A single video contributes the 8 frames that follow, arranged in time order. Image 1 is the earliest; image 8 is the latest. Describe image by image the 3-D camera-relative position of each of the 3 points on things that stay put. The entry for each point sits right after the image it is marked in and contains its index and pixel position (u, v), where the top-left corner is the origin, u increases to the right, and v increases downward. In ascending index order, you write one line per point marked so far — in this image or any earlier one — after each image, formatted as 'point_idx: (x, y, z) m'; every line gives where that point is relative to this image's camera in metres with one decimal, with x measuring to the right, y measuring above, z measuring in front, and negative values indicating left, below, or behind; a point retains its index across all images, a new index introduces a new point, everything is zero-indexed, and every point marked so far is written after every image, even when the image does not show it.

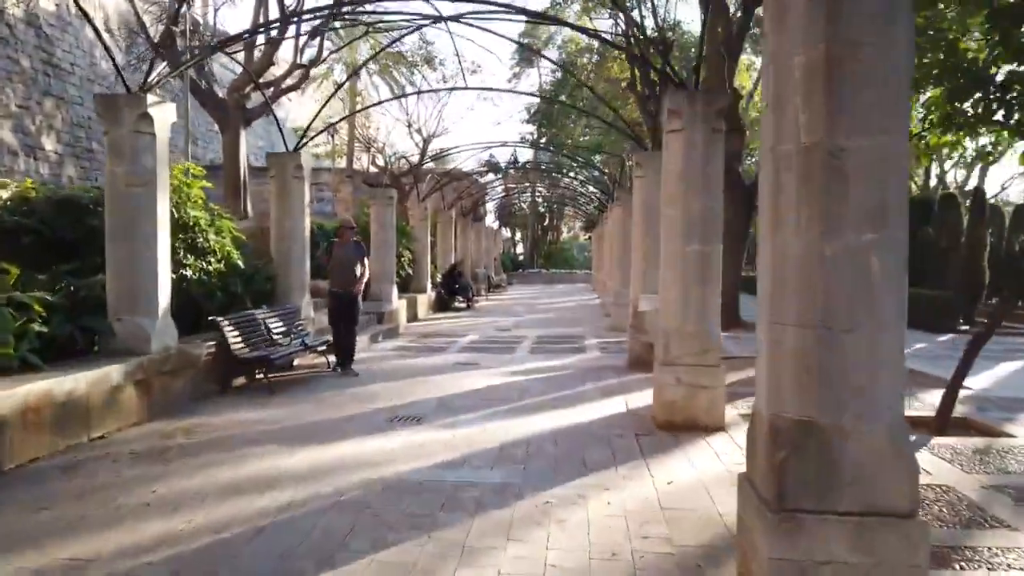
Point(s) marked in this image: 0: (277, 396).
0: (-2.5, -1.2, +7.9) m
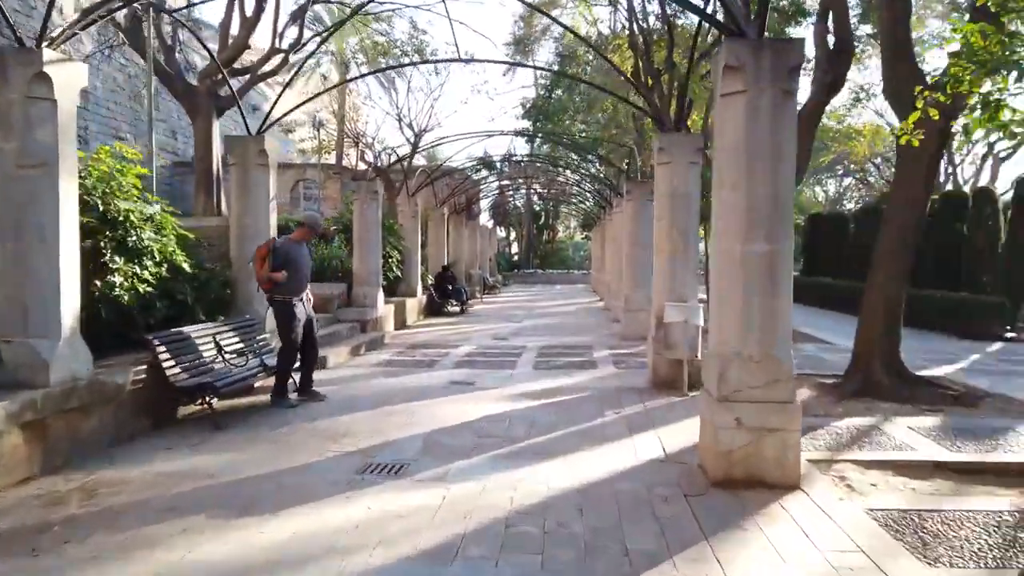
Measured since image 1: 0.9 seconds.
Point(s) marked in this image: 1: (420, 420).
0: (-2.5, -1.2, +6.4) m
1: (-0.8, -1.2, +6.9) m
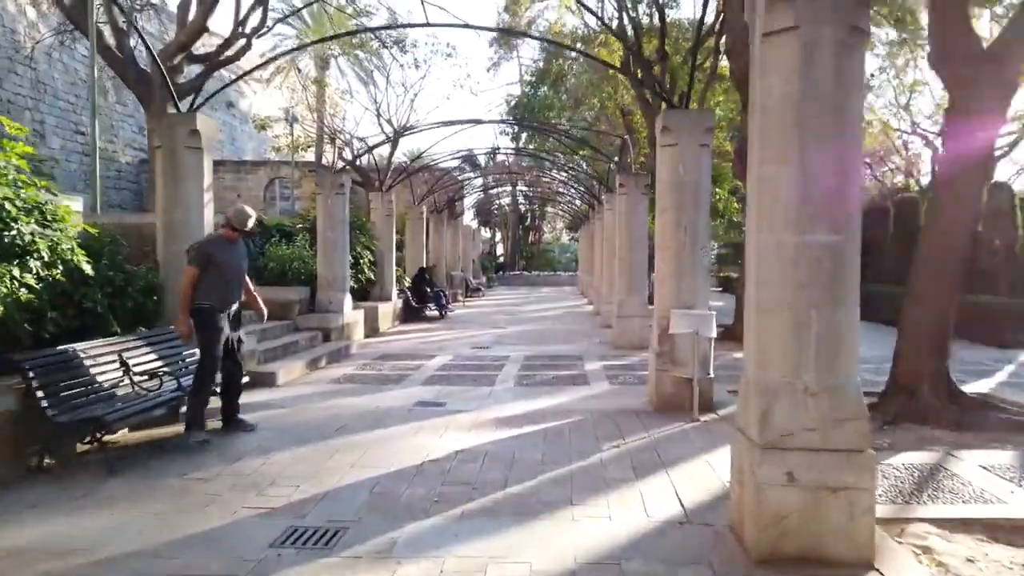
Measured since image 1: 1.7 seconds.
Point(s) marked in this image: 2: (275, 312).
0: (-2.6, -1.3, +5.0) m
1: (-1.0, -1.3, +5.5) m
2: (-3.8, -0.4, +12.0) m
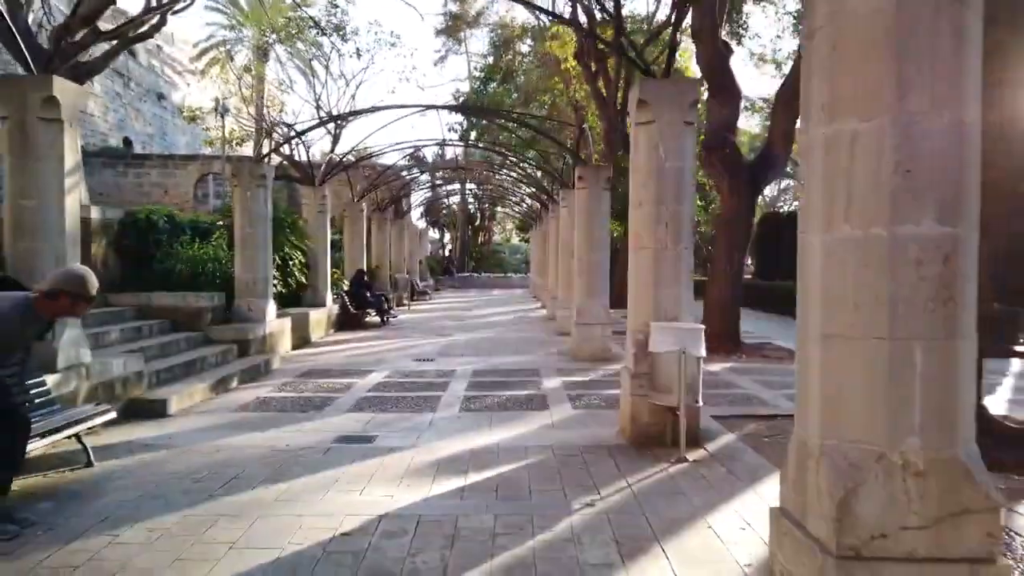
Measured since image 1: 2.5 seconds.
0: (-2.9, -1.4, +3.4) m
1: (-1.4, -1.3, +4.0) m
2: (-4.6, -0.5, +10.3) m
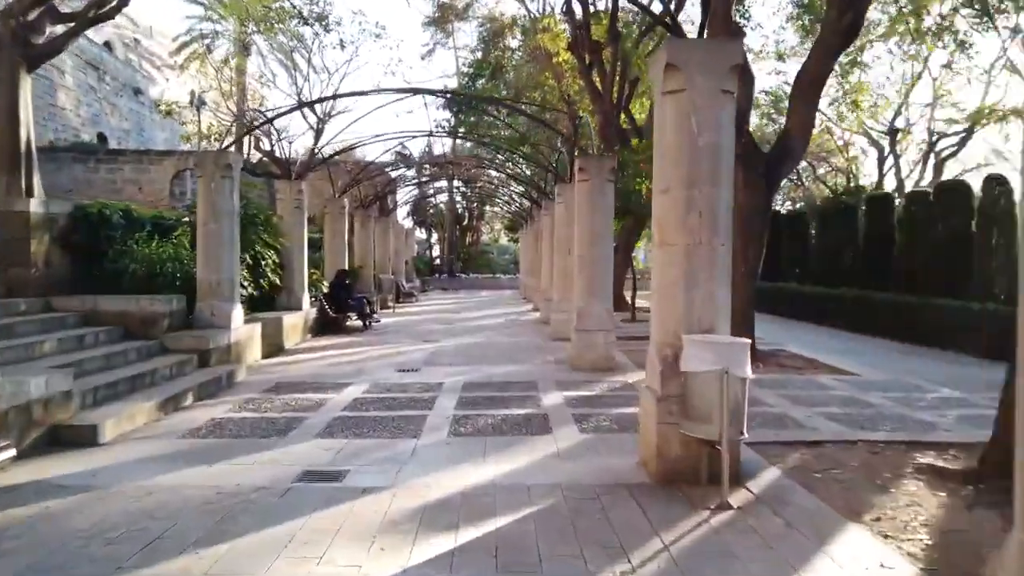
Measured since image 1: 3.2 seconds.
0: (-2.9, -1.4, +2.3) m
1: (-1.3, -1.4, +2.9) m
2: (-4.6, -0.5, +9.2) m
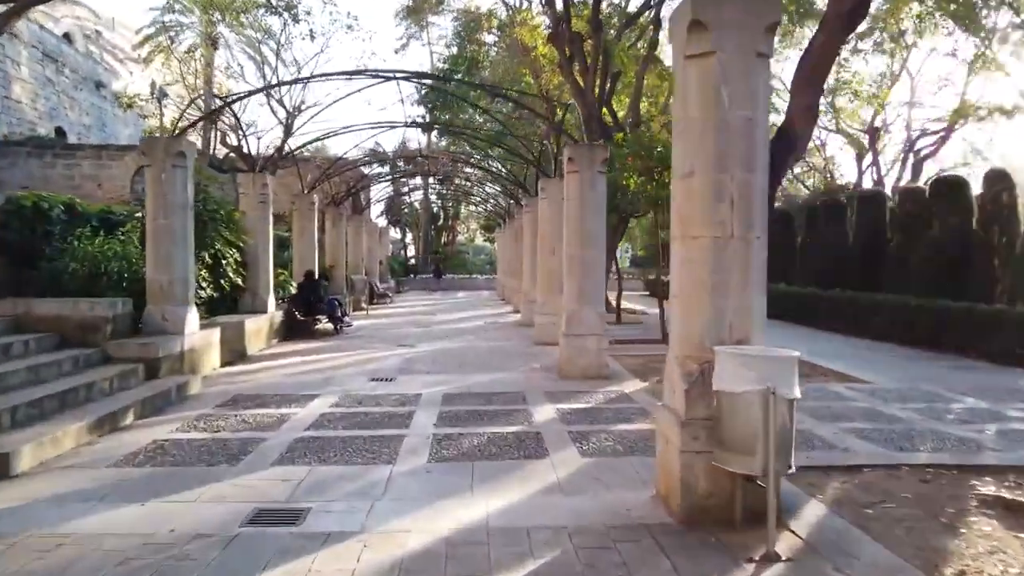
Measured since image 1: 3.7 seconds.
0: (-2.8, -1.4, +1.4) m
1: (-1.3, -1.4, +2.1) m
2: (-4.8, -0.5, +8.2) m
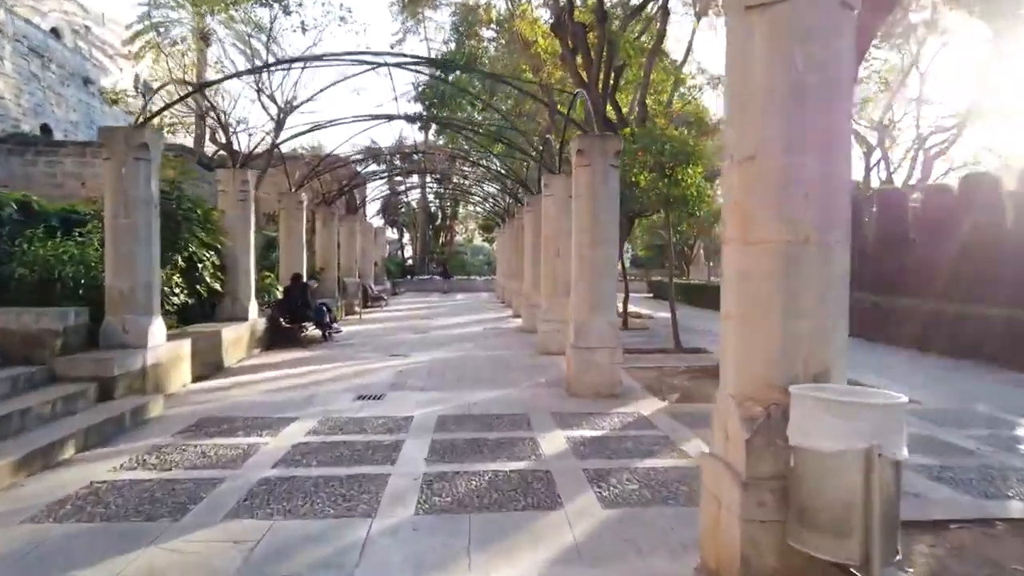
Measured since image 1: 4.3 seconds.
0: (-2.8, -1.5, +0.4) m
1: (-1.2, -1.4, +1.1) m
2: (-4.8, -0.6, +7.2) m
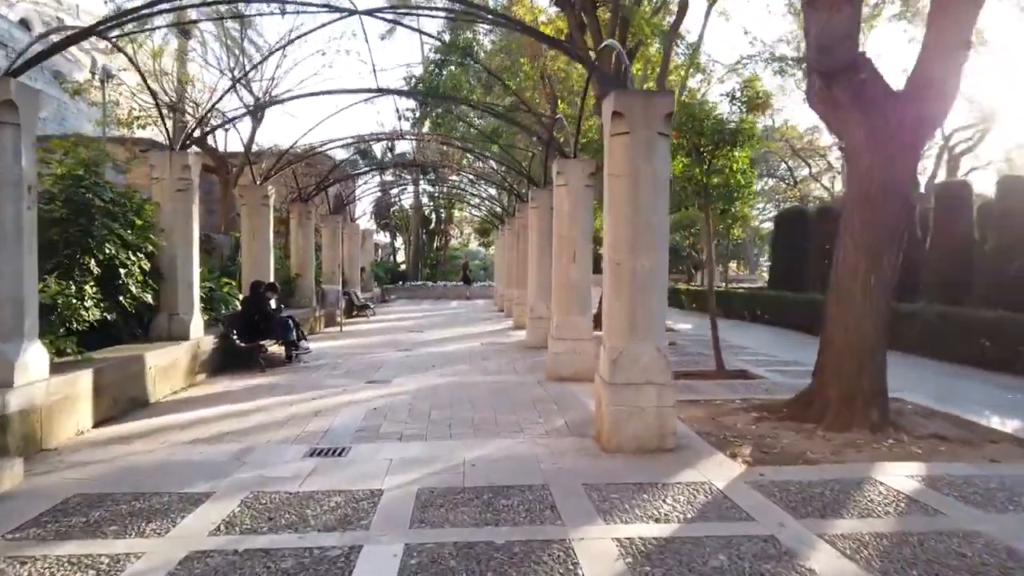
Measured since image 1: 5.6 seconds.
0: (-2.6, -1.5, -1.9) m
1: (-1.1, -1.5, -1.2) m
2: (-4.7, -0.7, +4.9) m
